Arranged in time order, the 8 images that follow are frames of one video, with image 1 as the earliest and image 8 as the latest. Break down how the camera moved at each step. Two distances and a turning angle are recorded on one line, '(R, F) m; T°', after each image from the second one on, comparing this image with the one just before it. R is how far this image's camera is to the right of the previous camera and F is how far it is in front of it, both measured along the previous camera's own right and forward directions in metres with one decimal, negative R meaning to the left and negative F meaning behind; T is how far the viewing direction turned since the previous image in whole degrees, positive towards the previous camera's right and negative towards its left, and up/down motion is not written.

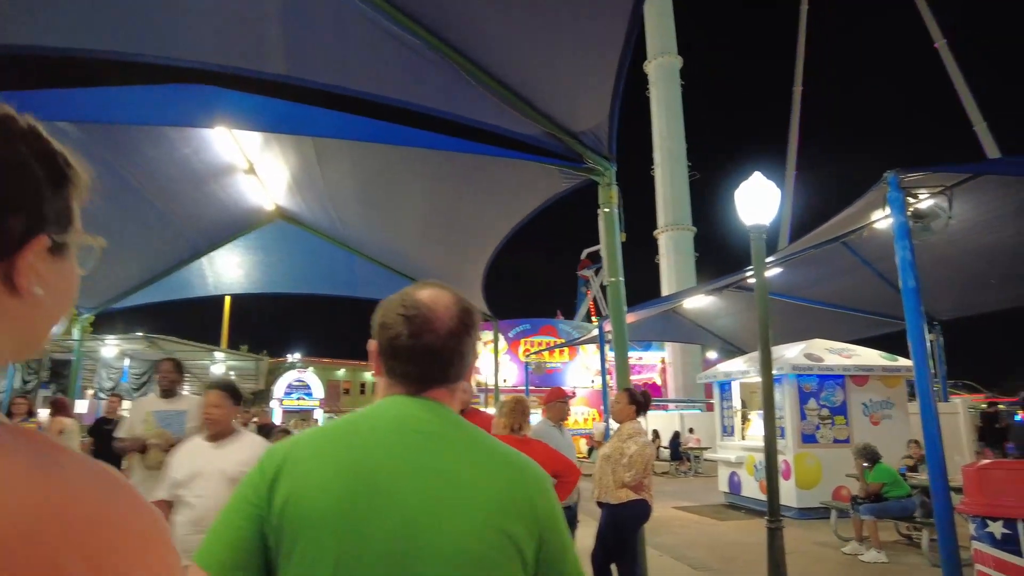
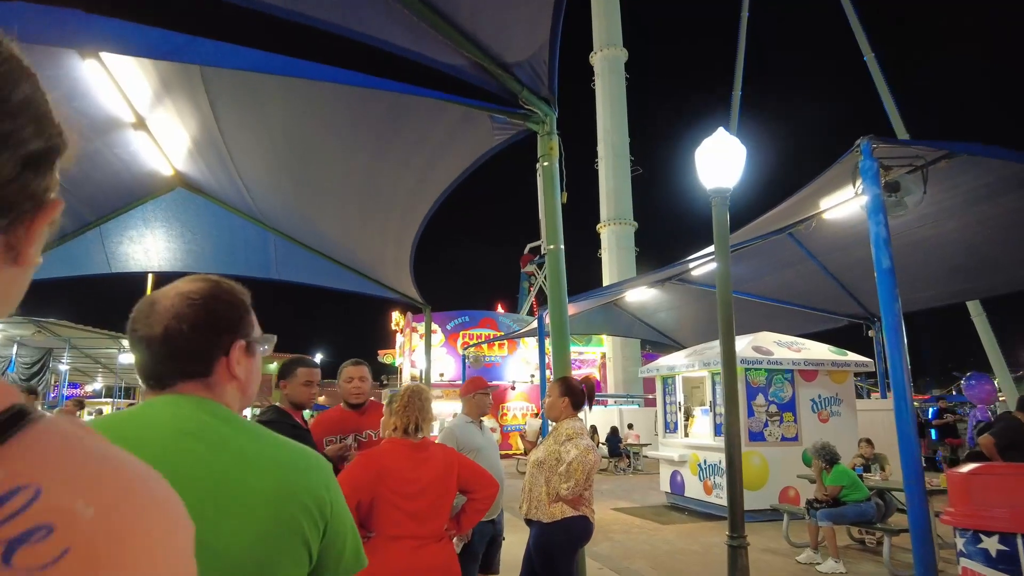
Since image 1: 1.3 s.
(+0.1, +0.6) m; +5°
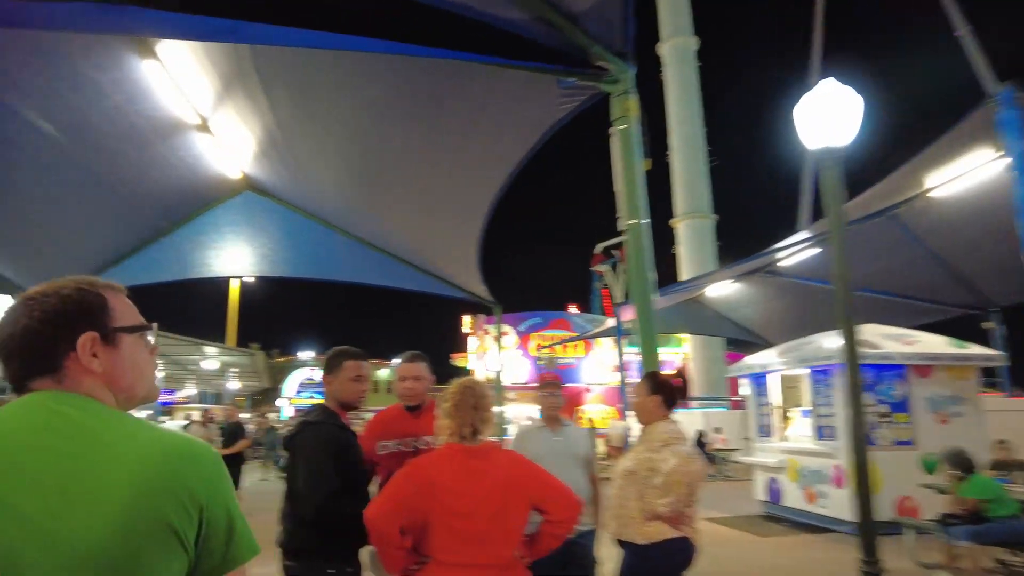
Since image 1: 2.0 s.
(0.0, +0.3) m; -6°
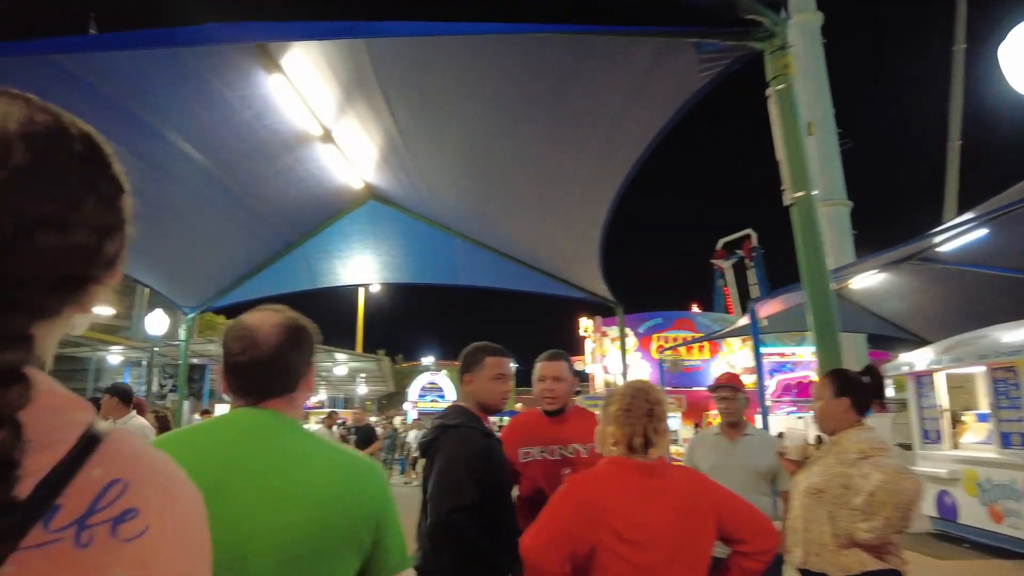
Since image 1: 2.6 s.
(-0.1, +0.2) m; -10°
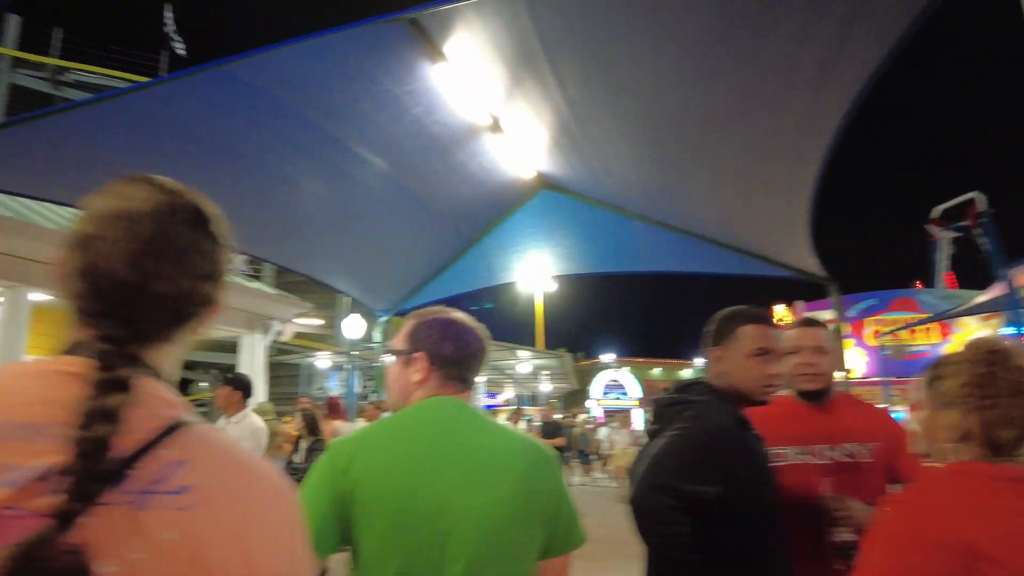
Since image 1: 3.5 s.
(-0.1, +0.4) m; -15°
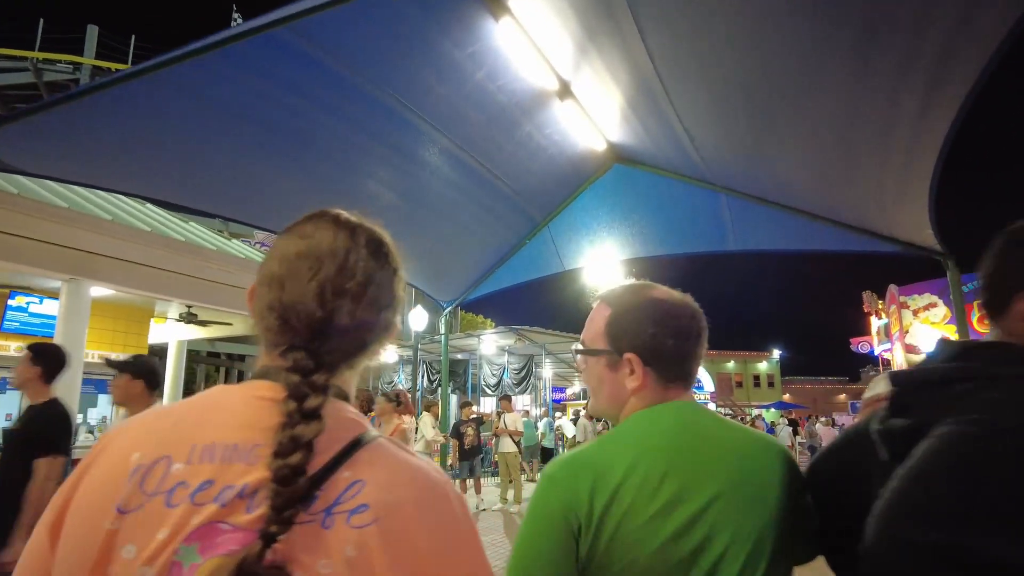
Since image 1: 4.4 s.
(-0.1, +0.4) m; -6°
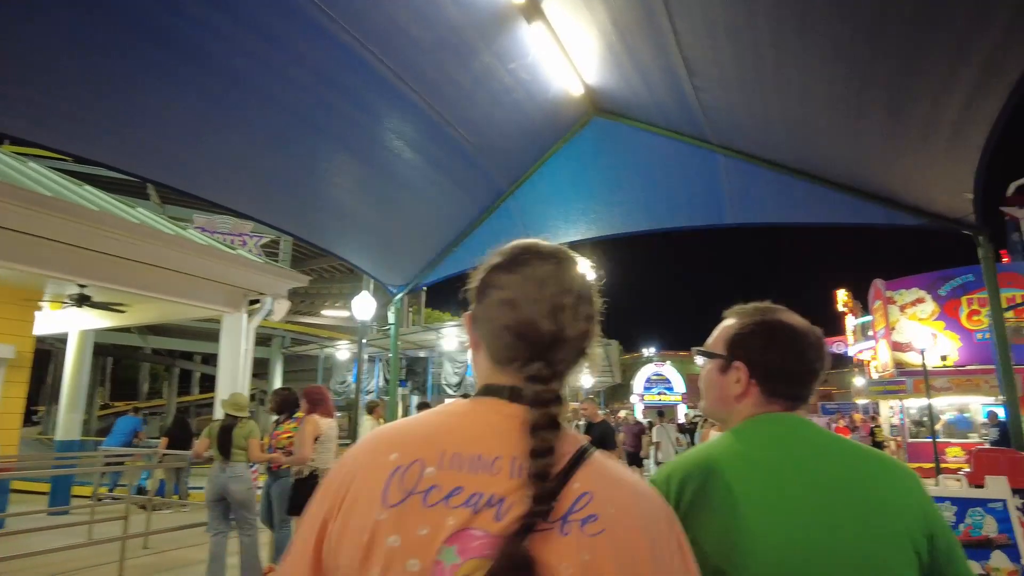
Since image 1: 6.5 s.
(+0.1, +1.0) m; +3°
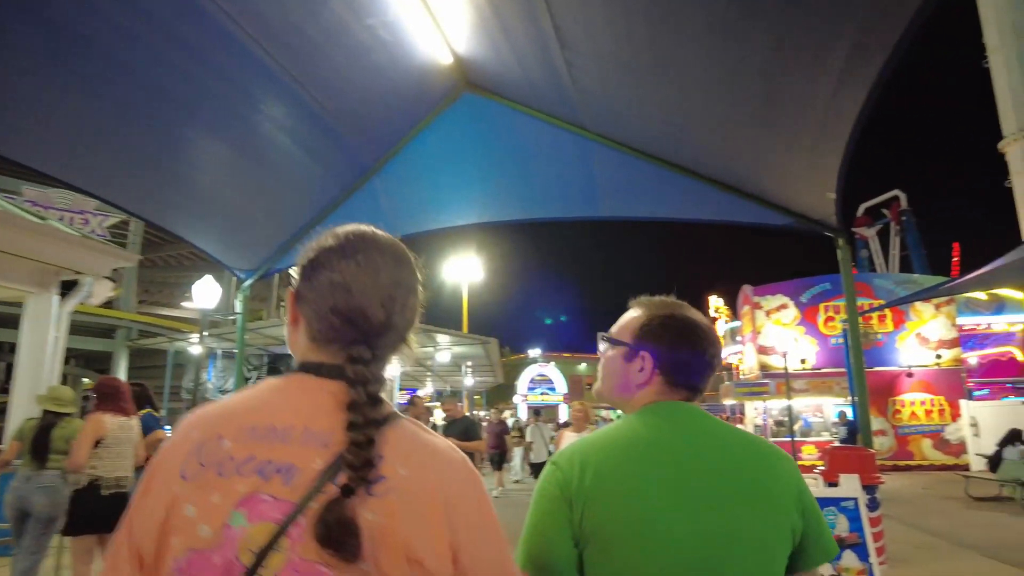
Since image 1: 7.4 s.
(+0.2, +0.4) m; +9°
